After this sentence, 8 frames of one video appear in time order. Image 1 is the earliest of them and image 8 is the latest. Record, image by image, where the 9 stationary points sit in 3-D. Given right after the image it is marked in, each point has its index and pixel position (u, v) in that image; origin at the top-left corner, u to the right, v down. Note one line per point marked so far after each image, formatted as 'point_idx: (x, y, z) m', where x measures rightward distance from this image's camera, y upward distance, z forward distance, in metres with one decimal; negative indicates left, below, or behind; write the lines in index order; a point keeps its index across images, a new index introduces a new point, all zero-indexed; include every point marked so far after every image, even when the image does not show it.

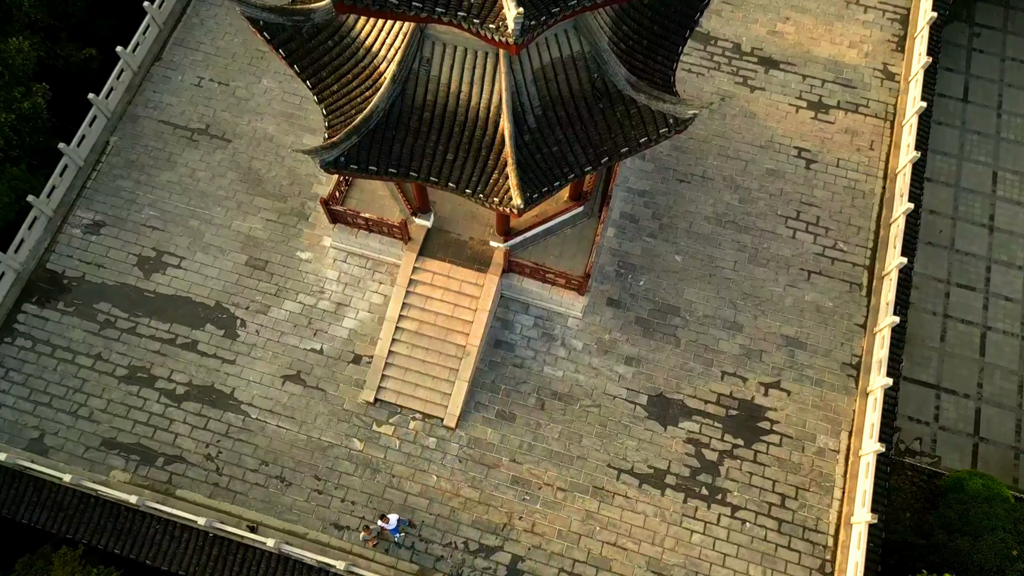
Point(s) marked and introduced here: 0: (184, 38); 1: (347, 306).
0: (-8.1, +6.2, +18.4) m
1: (-3.6, -0.4, +16.1) m
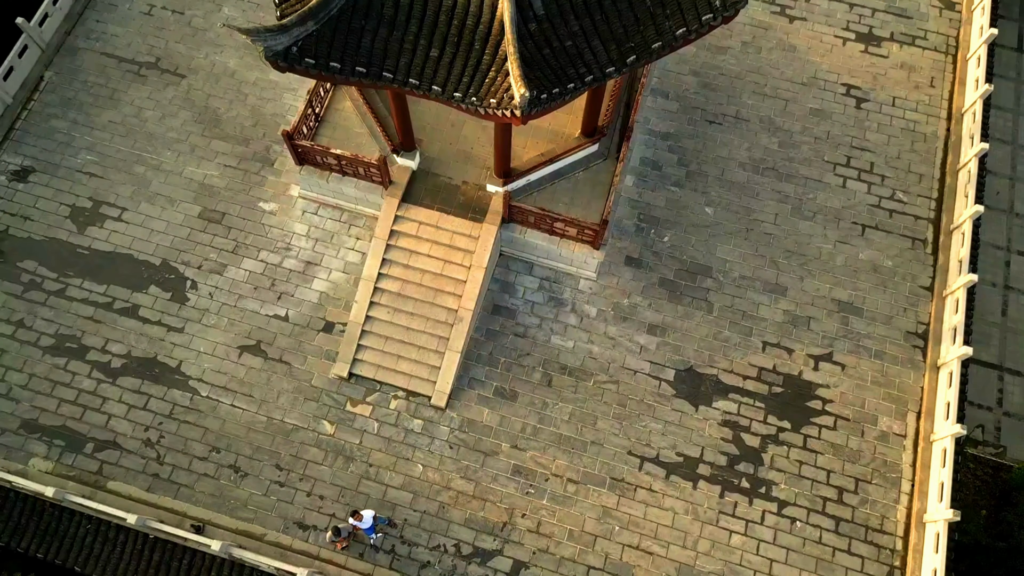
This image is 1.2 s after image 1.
0: (-8.1, +7.0, +15.9) m
1: (-3.5, +0.4, +13.6) m
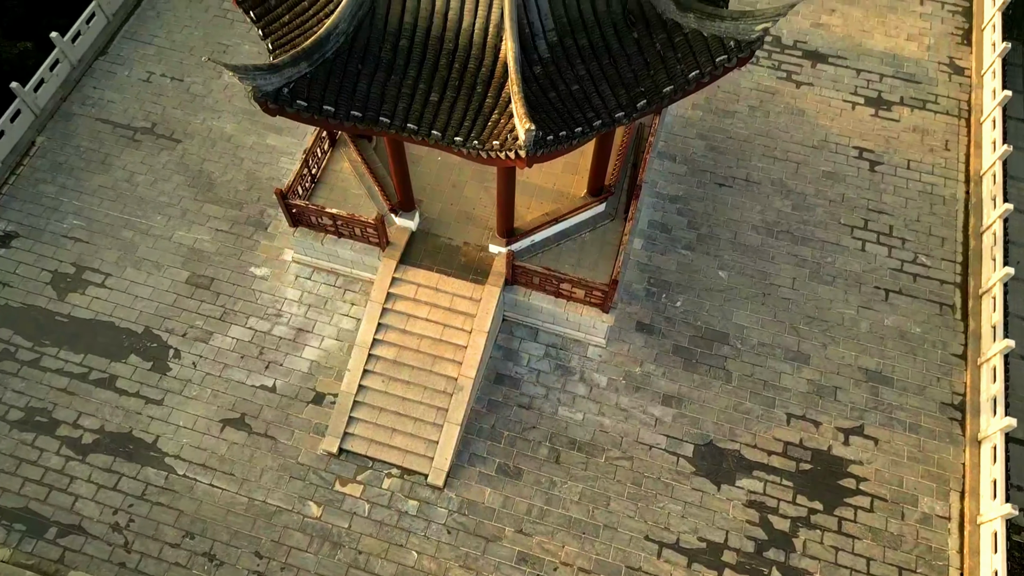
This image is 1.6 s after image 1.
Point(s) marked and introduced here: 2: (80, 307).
0: (-8.0, +5.5, +15.9) m
1: (-3.5, -0.7, +12.8) m
2: (-7.5, -0.3, +13.0) m
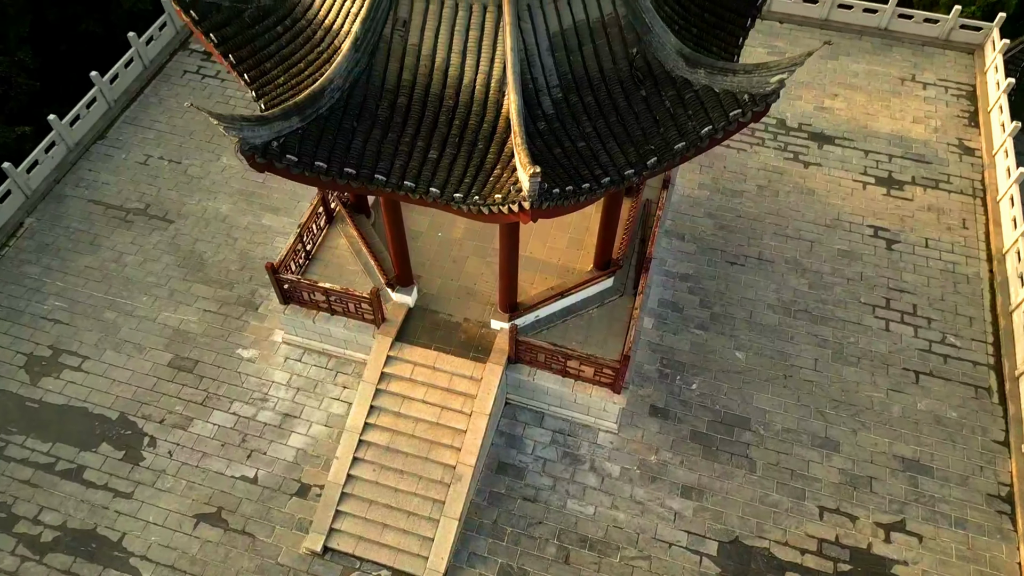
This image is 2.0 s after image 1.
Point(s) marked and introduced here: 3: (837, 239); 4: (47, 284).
0: (-8.0, +3.7, +15.8) m
1: (-3.4, -2.1, +11.9) m
2: (-7.5, -1.7, +12.2) m
3: (+6.1, +0.9, +14.0) m
4: (-8.3, +0.1, +13.4) m
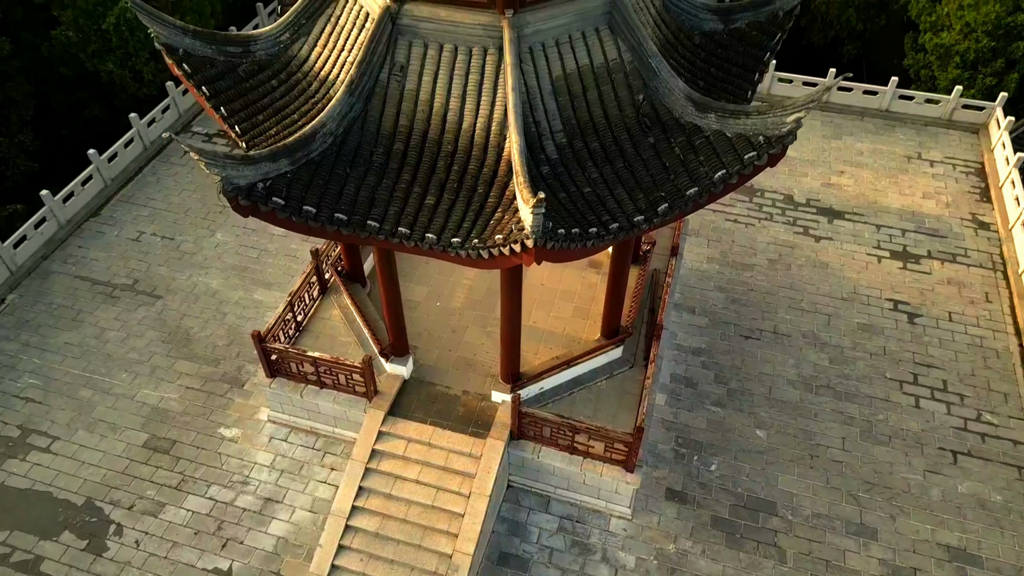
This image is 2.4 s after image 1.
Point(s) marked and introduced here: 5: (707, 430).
0: (-7.9, +2.0, +15.6) m
1: (-3.4, -3.1, +10.8) m
2: (-7.5, -2.8, +11.2) m
3: (+6.2, -0.4, +13.3) m
4: (-8.3, -1.2, +12.7) m
5: (+3.0, -2.2, +11.5) m
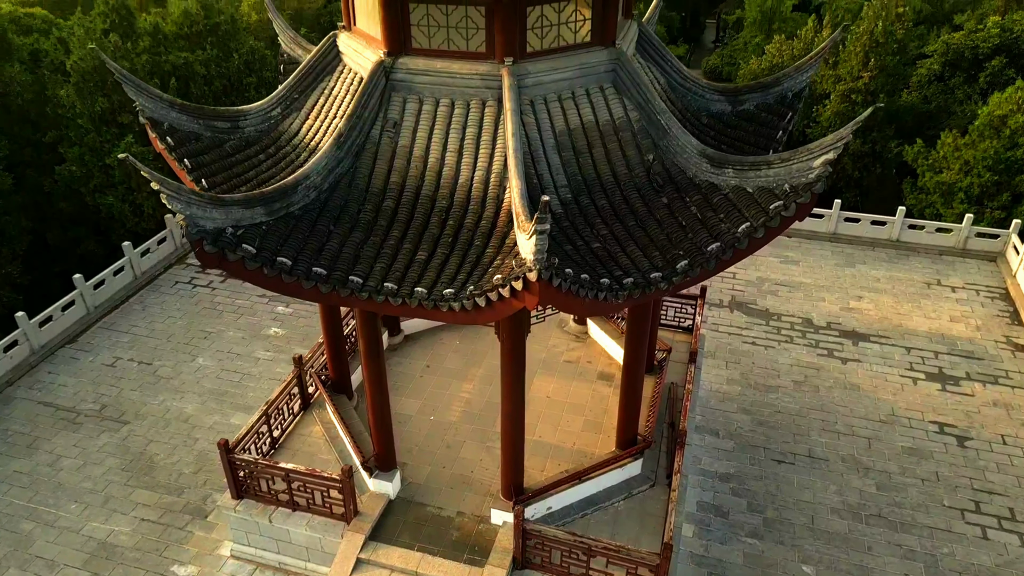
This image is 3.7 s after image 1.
0: (-7.9, -0.7, +14.8) m
1: (-3.3, -4.4, +8.9) m
2: (-7.4, -4.2, +9.4) m
3: (+6.2, -2.4, +12.0) m
4: (-8.3, -3.1, +11.2) m
5: (+3.1, -3.6, +9.8) m
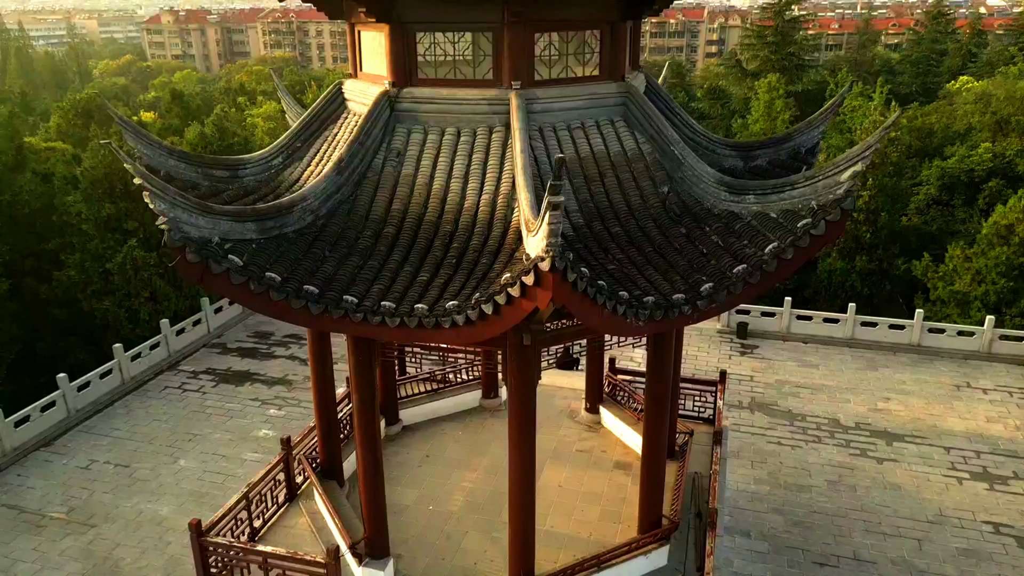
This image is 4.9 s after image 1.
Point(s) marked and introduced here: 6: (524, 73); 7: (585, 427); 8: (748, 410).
0: (-7.8, -2.6, +13.9) m
1: (-3.2, -5.0, +7.4) m
2: (-7.3, -4.9, +7.9) m
3: (+6.3, -3.6, +10.7) m
4: (-8.2, -4.1, +9.9) m
5: (+3.2, -4.4, +8.3) m
6: (+0.1, +2.0, +6.8) m
7: (+1.1, -2.1, +11.4) m
8: (+4.5, -2.3, +14.1) m
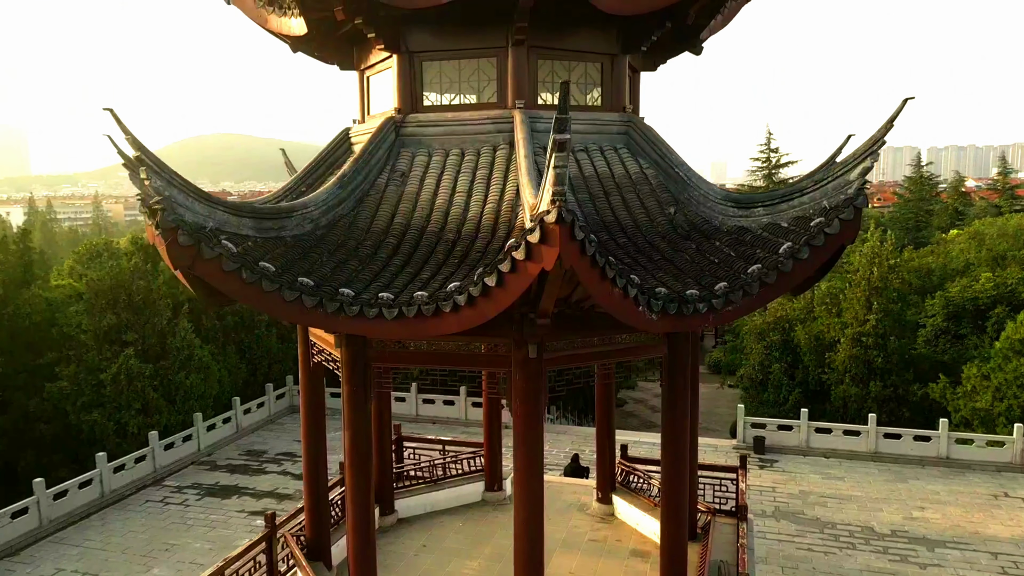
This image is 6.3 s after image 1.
0: (-7.7, -4.3, +12.9) m
1: (-3.2, -5.1, +5.9) m
2: (-7.2, -5.2, +6.4) m
3: (+6.4, -4.5, +9.5) m
4: (-8.1, -4.9, +8.6) m
5: (+3.2, -4.7, +7.0) m
6: (+0.1, +1.8, +7.0) m
7: (+1.2, -3.2, +10.5) m
8: (+4.6, -4.0, +13.1) m
